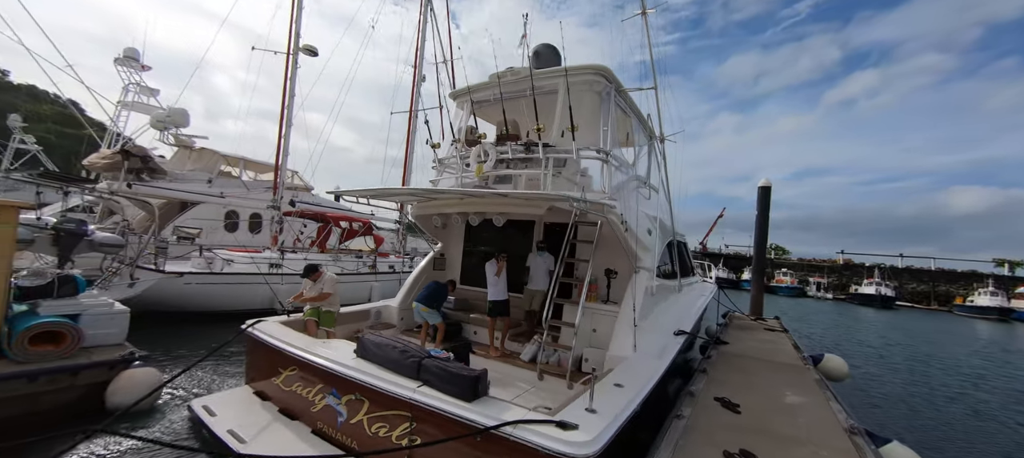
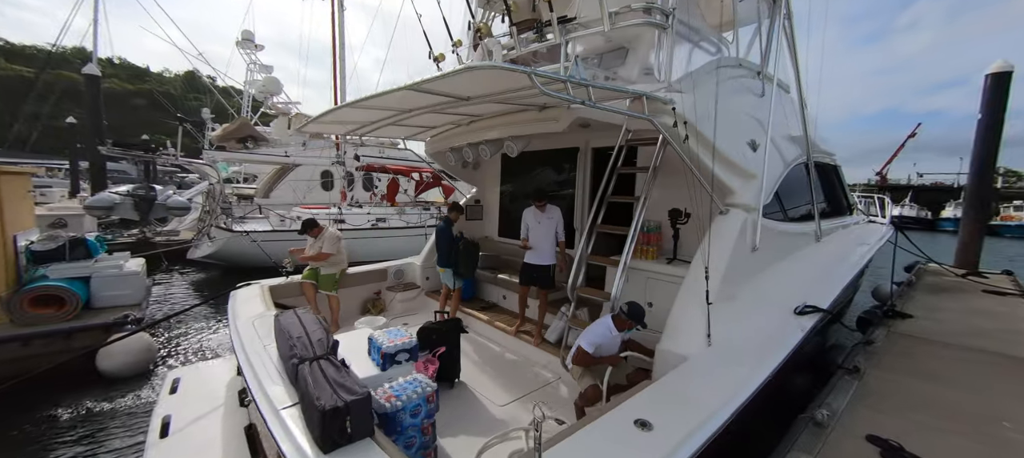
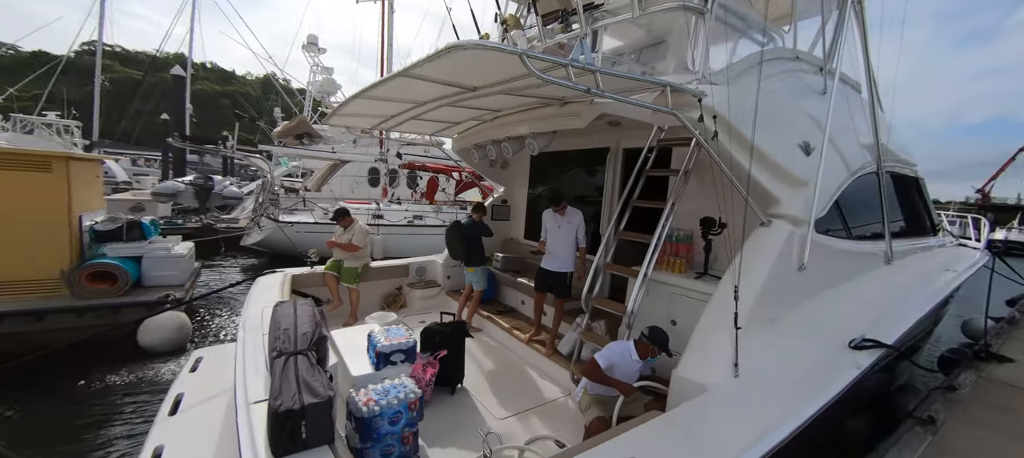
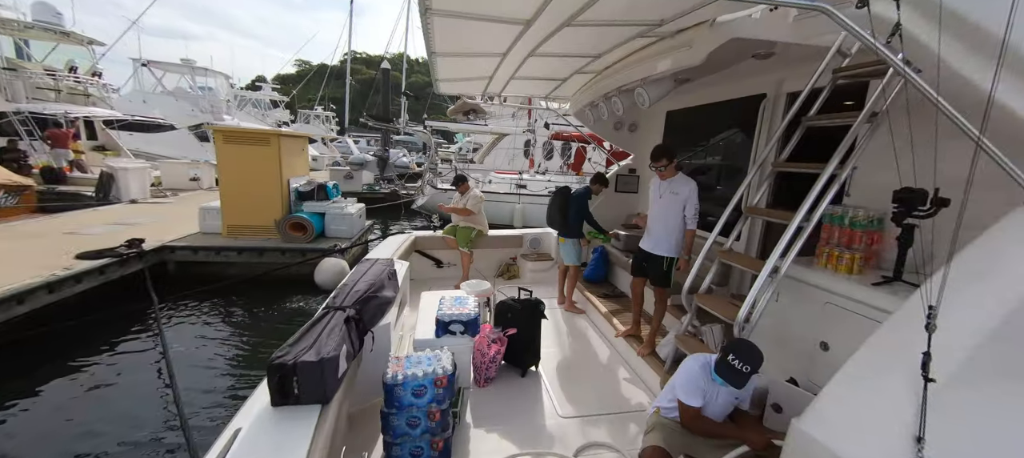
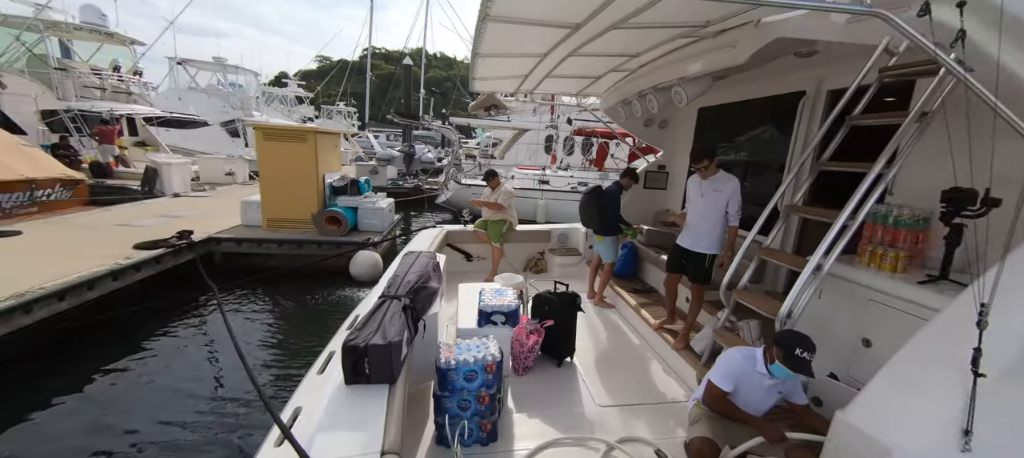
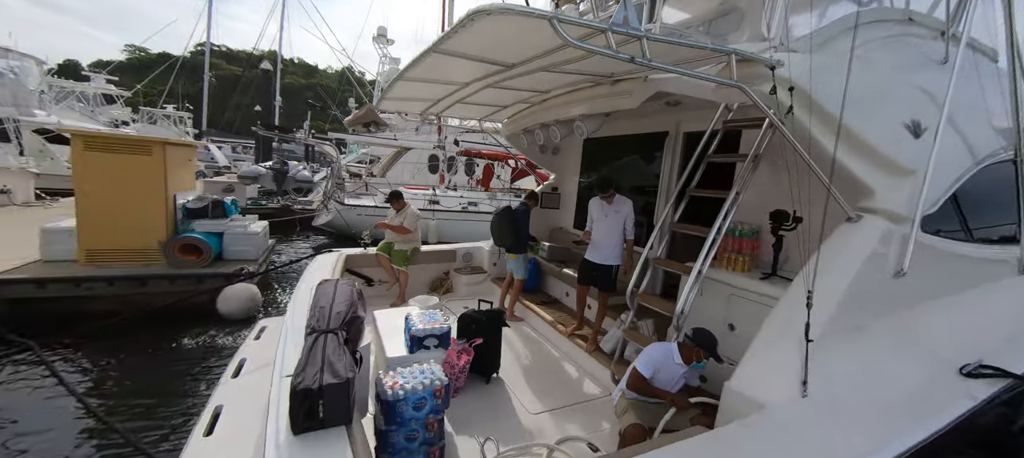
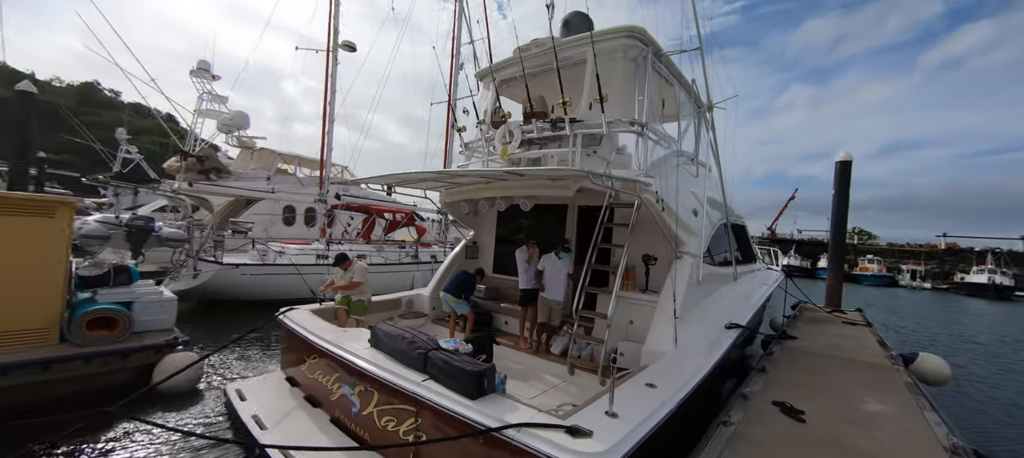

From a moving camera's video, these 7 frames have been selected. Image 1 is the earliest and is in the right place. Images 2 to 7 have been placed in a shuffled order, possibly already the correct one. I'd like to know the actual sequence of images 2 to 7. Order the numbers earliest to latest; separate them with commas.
7, 2, 3, 6, 5, 4
